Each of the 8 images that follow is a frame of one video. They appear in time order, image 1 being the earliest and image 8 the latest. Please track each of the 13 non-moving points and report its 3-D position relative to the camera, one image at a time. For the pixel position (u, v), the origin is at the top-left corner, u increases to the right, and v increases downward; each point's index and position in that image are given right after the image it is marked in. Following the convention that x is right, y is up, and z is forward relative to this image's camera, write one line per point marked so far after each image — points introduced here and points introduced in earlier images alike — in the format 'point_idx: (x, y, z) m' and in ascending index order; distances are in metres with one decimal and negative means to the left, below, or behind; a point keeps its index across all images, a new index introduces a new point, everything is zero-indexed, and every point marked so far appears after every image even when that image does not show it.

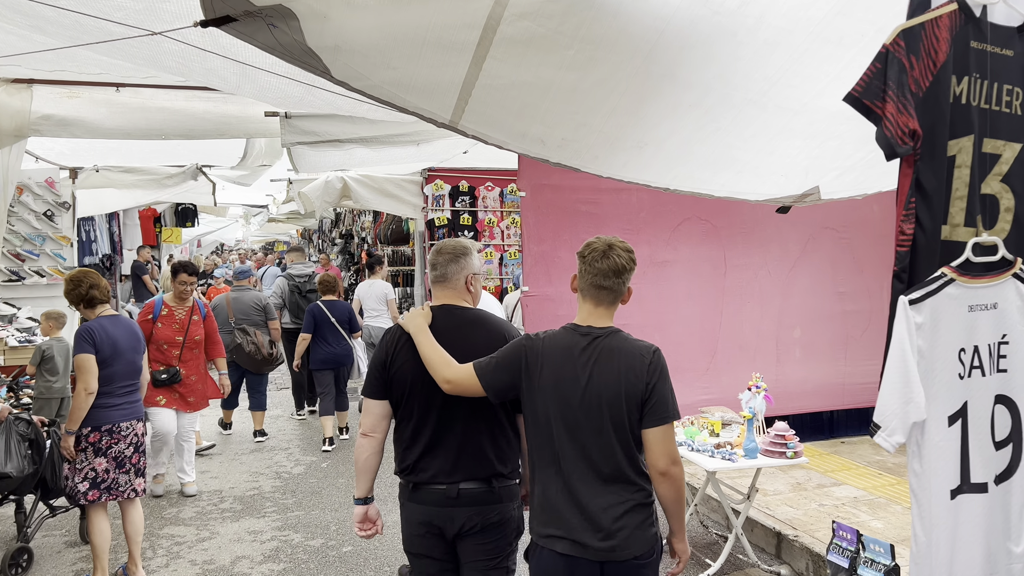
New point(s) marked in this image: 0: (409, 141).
0: (-0.7, +1.0, +5.5) m
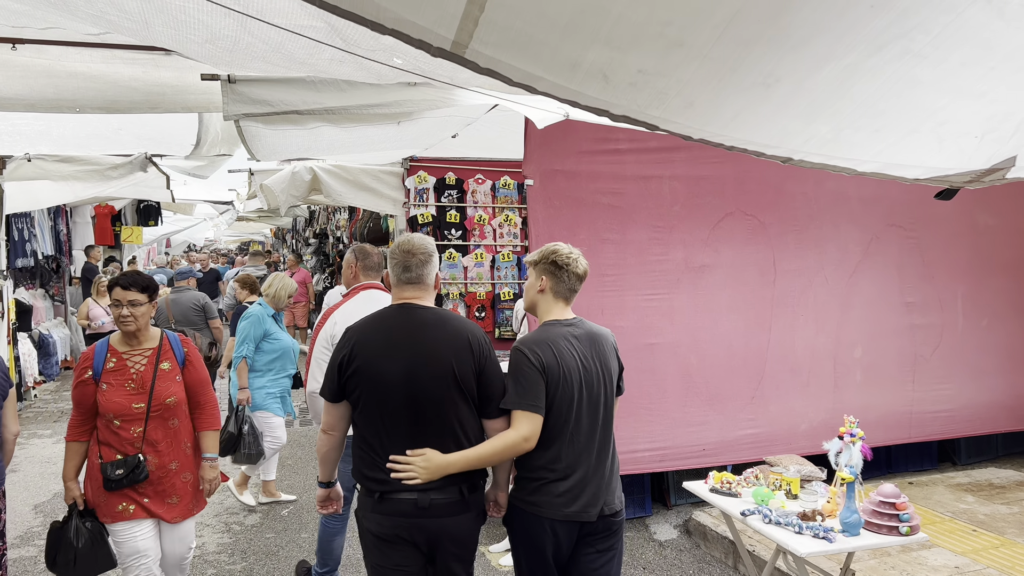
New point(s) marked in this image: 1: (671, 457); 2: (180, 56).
0: (-0.7, +0.9, +4.5) m
1: (+0.9, -0.9, +4.4) m
2: (-1.7, +1.2, +4.1) m
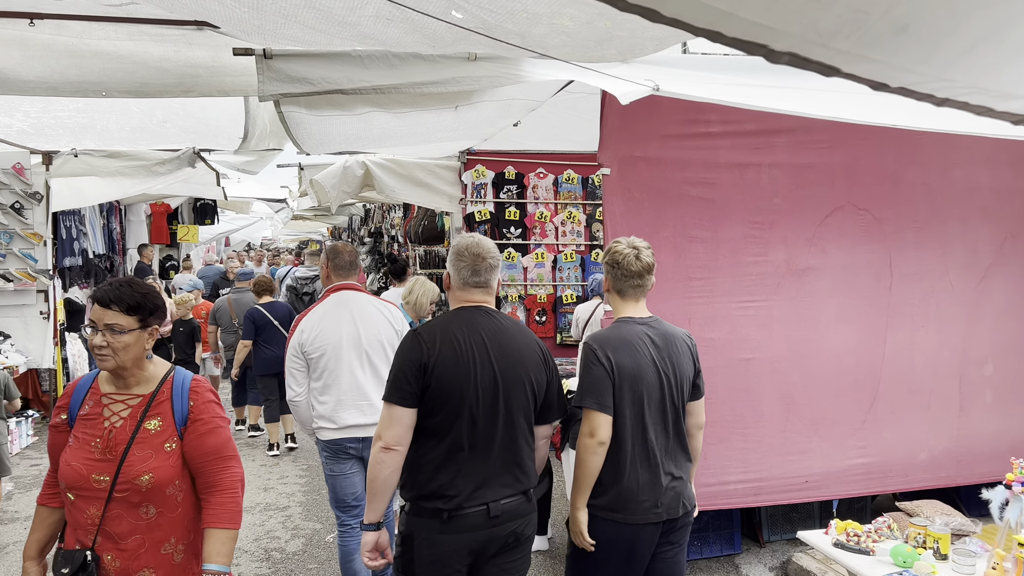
0: (-0.3, +0.9, +3.9) m
1: (+1.2, -0.9, +3.8) m
2: (-1.3, +1.1, +3.7) m
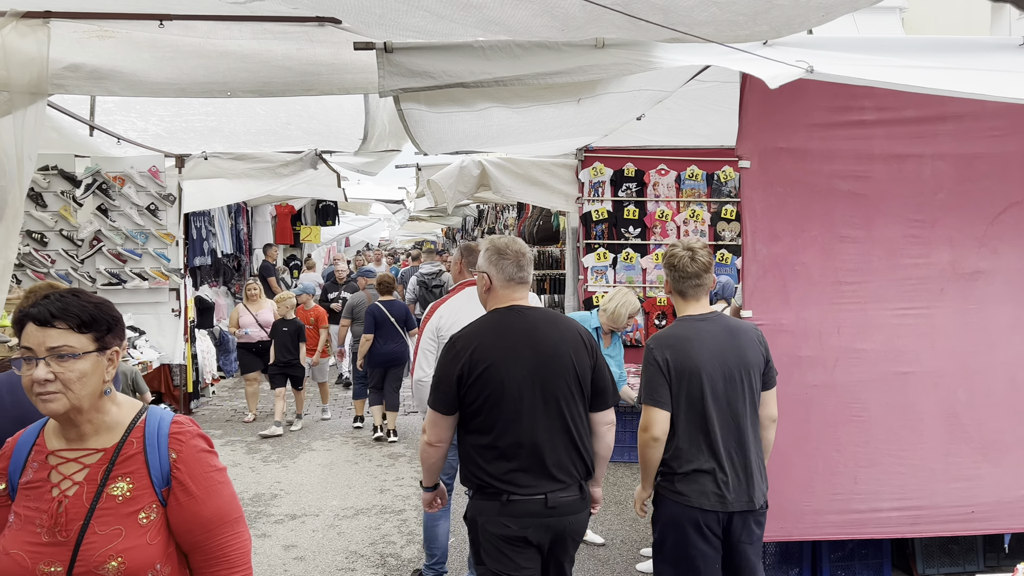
0: (+0.2, +0.9, +3.7) m
1: (+1.7, -1.0, +3.4) m
2: (-0.8, +1.1, +3.6) m
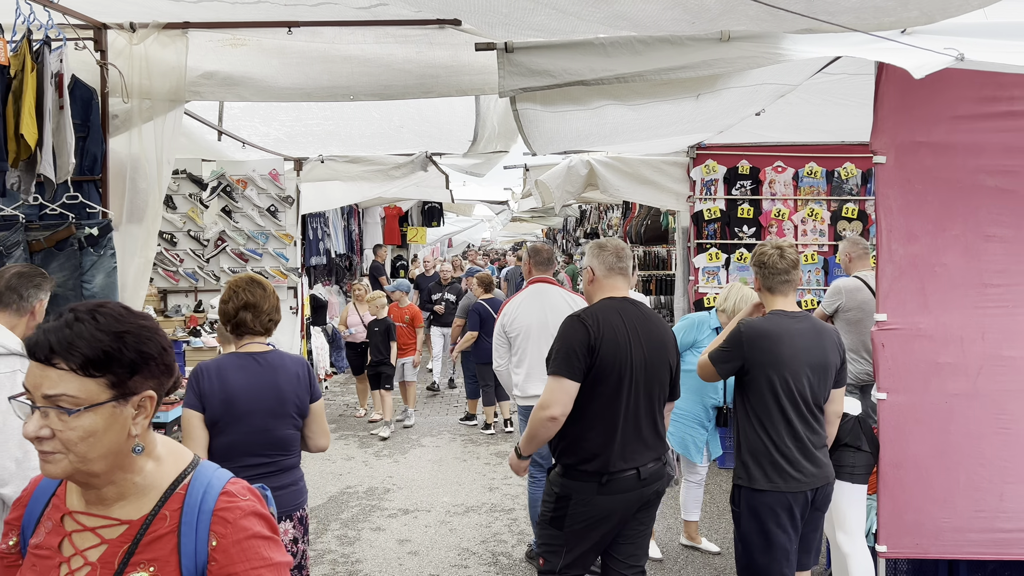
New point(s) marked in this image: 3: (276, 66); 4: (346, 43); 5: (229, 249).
0: (+0.8, +0.9, +3.7) m
1: (+2.2, -1.0, +3.2) m
2: (-0.3, +1.1, +3.6) m
3: (-1.1, +1.0, +3.9) m
4: (-0.8, +1.1, +3.8) m
5: (-2.5, +0.3, +7.4) m
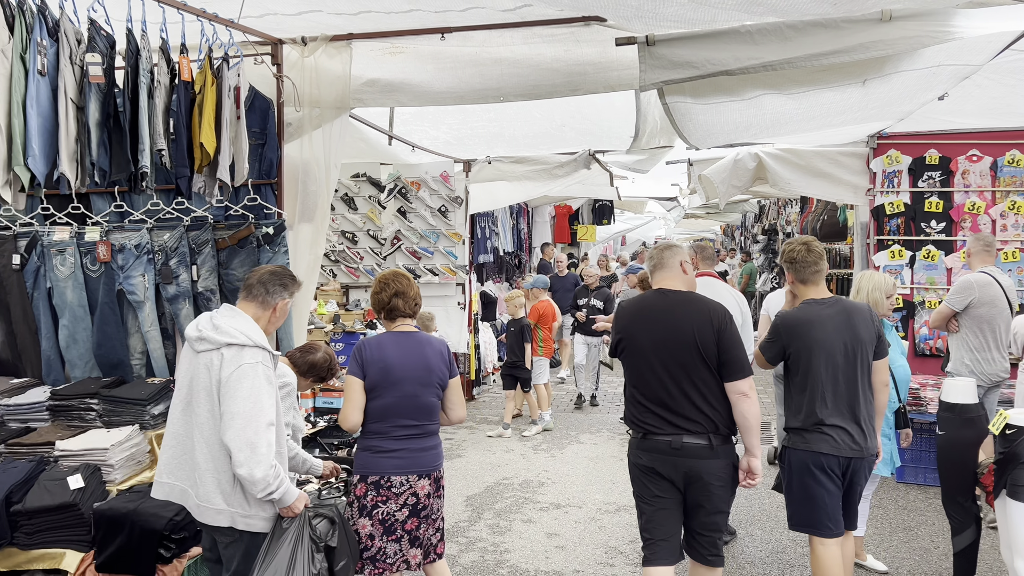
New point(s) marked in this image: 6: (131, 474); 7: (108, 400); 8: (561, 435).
0: (+1.4, +0.9, +3.4) m
1: (+2.7, -1.0, +2.6) m
2: (+0.4, +1.2, +3.6) m
3: (-0.4, +1.1, +4.0) m
4: (-0.1, +1.2, +3.9) m
5: (-1.0, +0.4, +7.8) m
6: (-1.7, -0.9, +3.8) m
7: (-1.9, -0.5, +3.9) m
8: (+0.4, -1.3, +7.2) m
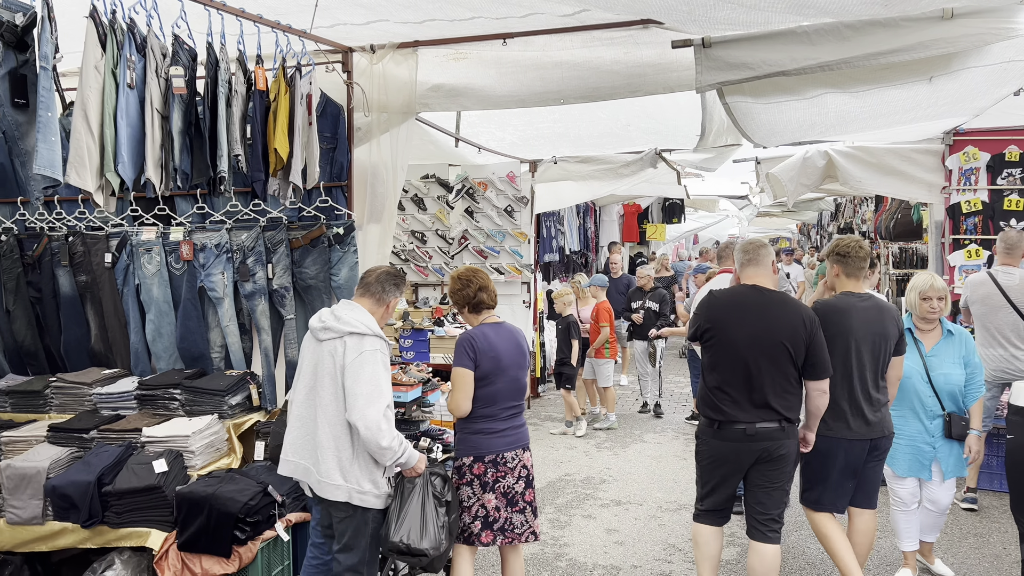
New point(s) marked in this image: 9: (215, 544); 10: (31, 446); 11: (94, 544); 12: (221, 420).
0: (+1.6, +0.9, +3.4) m
1: (+2.8, -1.0, +2.5) m
2: (+0.7, +1.2, +3.7) m
3: (-0.1, +1.1, +4.1) m
4: (+0.2, +1.2, +4.0) m
5: (-0.4, +0.4, +7.9) m
6: (-1.5, -0.8, +4.0) m
7: (-1.6, -0.5, +4.1) m
8: (+1.0, -1.3, +7.2) m
9: (-1.3, -1.1, +3.5) m
10: (-2.4, -0.8, +4.0) m
11: (-1.9, -1.2, +3.7) m
12: (-1.5, -0.7, +4.1) m
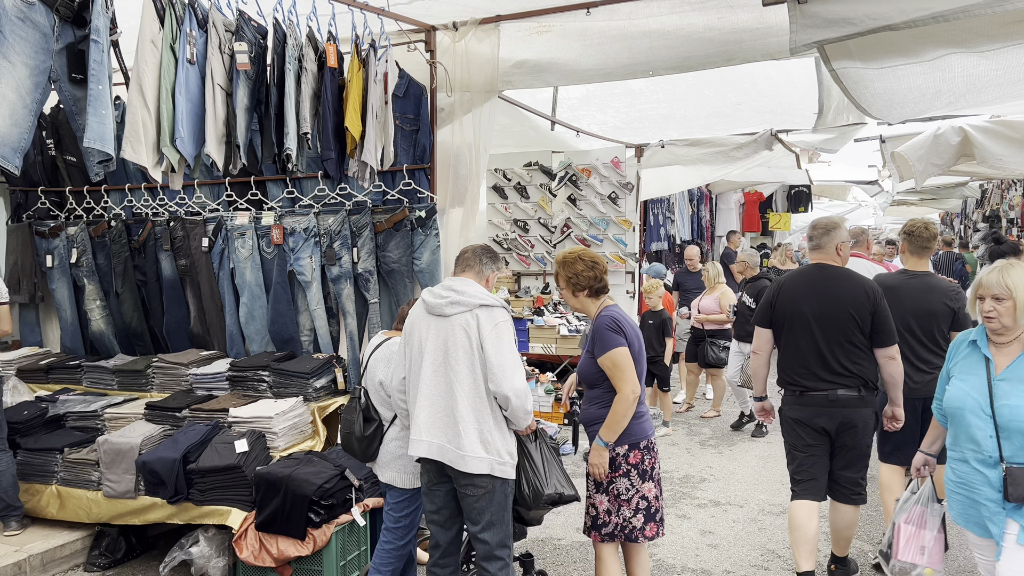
0: (+1.9, +1.0, +2.9) m
1: (+2.9, -1.0, +1.9) m
2: (+1.0, +1.2, +3.4) m
3: (+0.3, +1.2, +3.9) m
4: (+0.6, +1.2, +3.7) m
5: (+0.6, +0.5, +7.7) m
6: (-1.1, -0.8, +4.0) m
7: (-1.2, -0.4, +4.2) m
8: (+1.8, -1.2, +6.8) m
9: (-0.9, -1.0, +3.5) m
10: (-2.0, -0.7, +4.2) m
11: (-1.5, -1.1, +3.8) m
12: (-1.1, -0.6, +4.2) m
